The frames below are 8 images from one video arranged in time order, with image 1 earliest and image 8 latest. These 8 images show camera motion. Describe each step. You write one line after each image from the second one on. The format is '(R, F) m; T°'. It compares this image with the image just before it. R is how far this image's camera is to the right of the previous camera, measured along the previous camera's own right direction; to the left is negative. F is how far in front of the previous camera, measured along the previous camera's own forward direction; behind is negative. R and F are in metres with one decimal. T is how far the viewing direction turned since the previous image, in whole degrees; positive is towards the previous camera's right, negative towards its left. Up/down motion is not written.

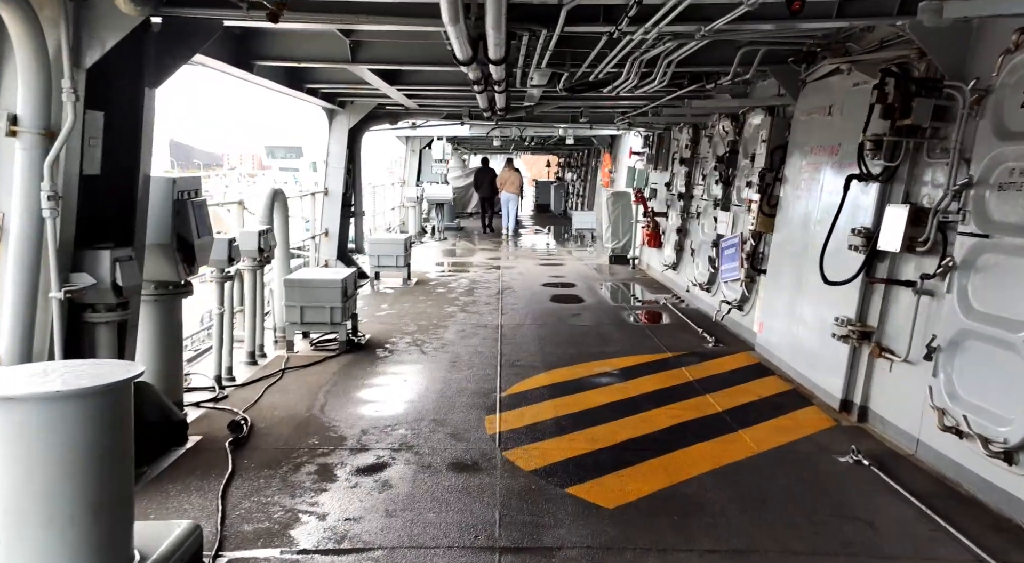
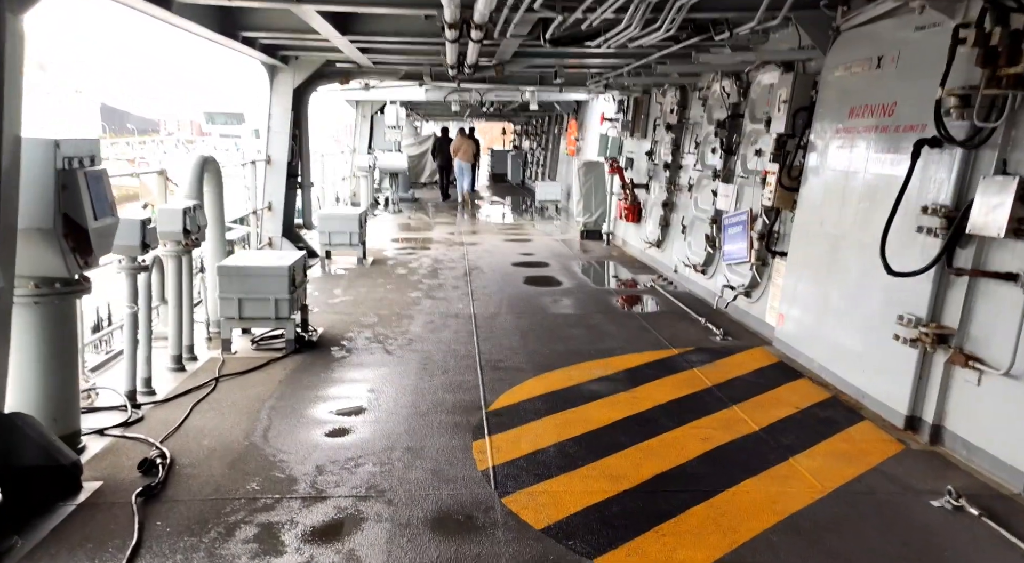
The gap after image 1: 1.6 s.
(-0.2, +1.0) m; +4°
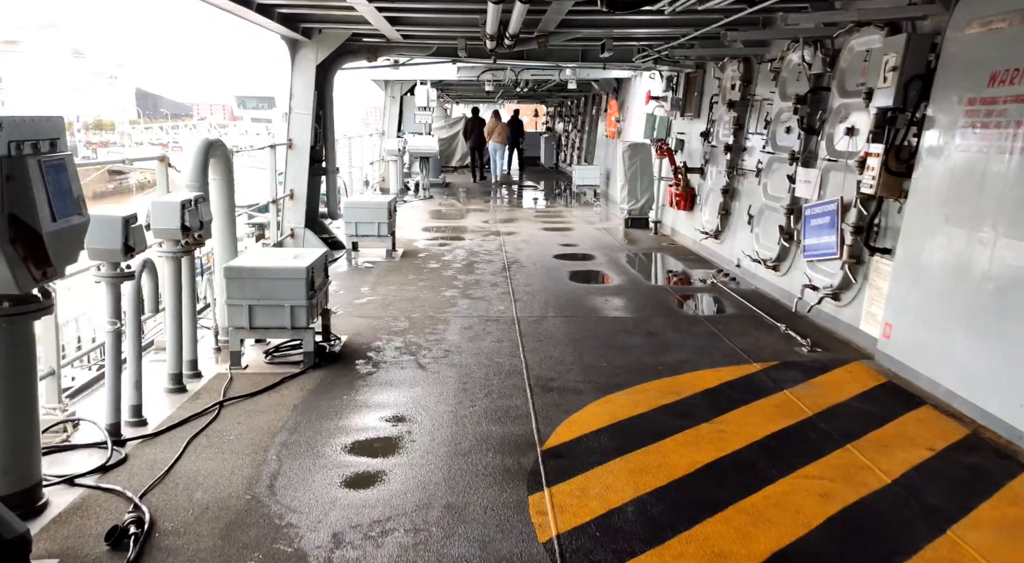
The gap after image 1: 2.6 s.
(-0.2, +0.8) m; -2°
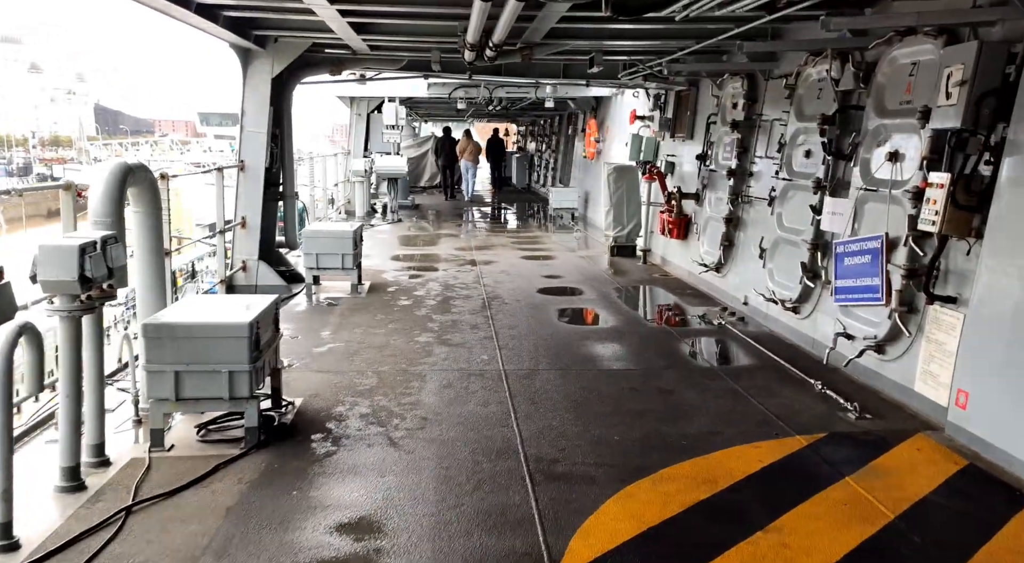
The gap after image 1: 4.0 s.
(-0.1, +0.9) m; +3°
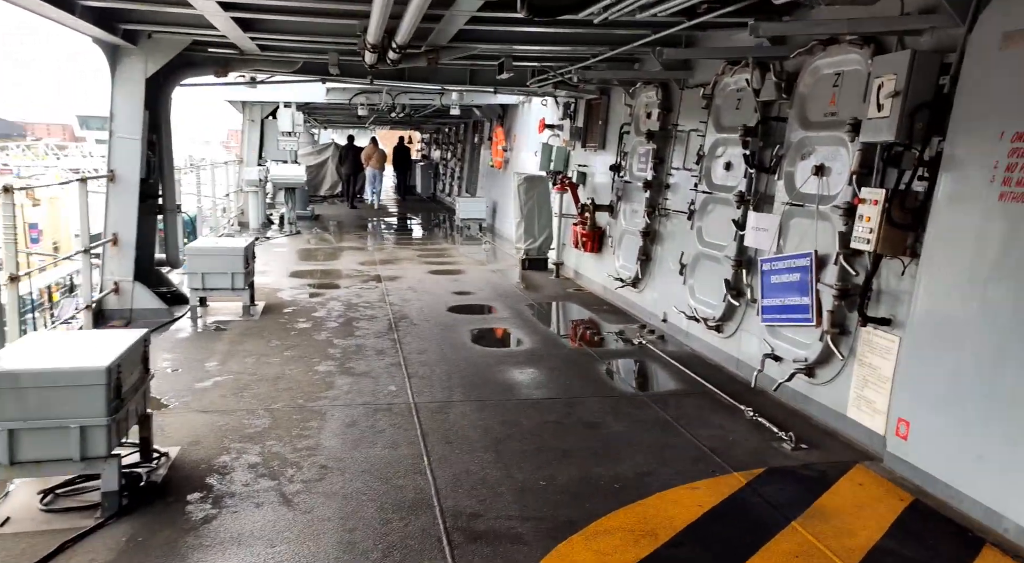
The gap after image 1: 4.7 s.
(0.0, +0.5) m; +8°
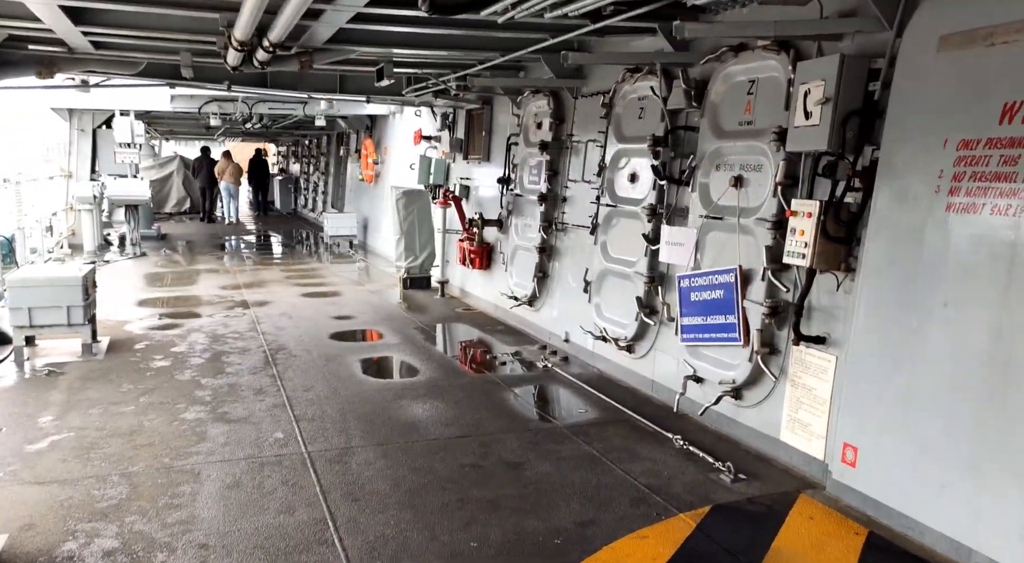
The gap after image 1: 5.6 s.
(-0.2, +0.5) m; +11°
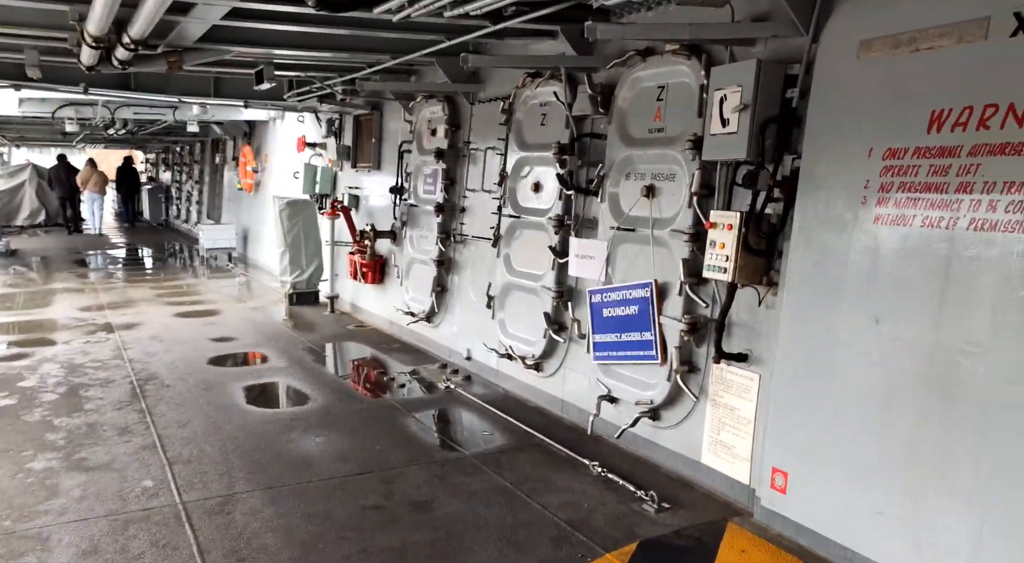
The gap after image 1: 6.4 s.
(-0.1, +0.4) m; +9°
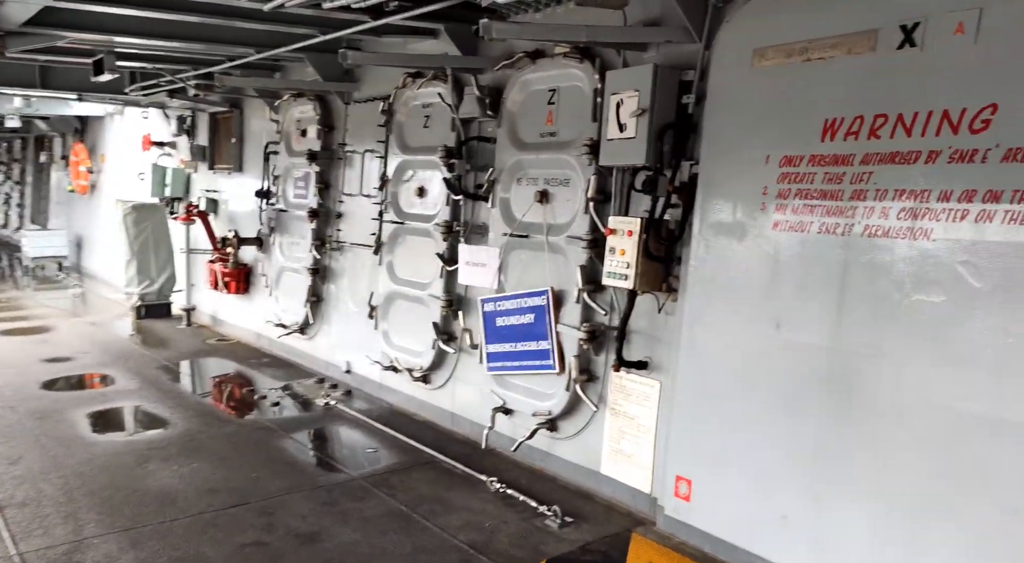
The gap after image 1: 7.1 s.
(-0.1, +0.2) m; +11°
